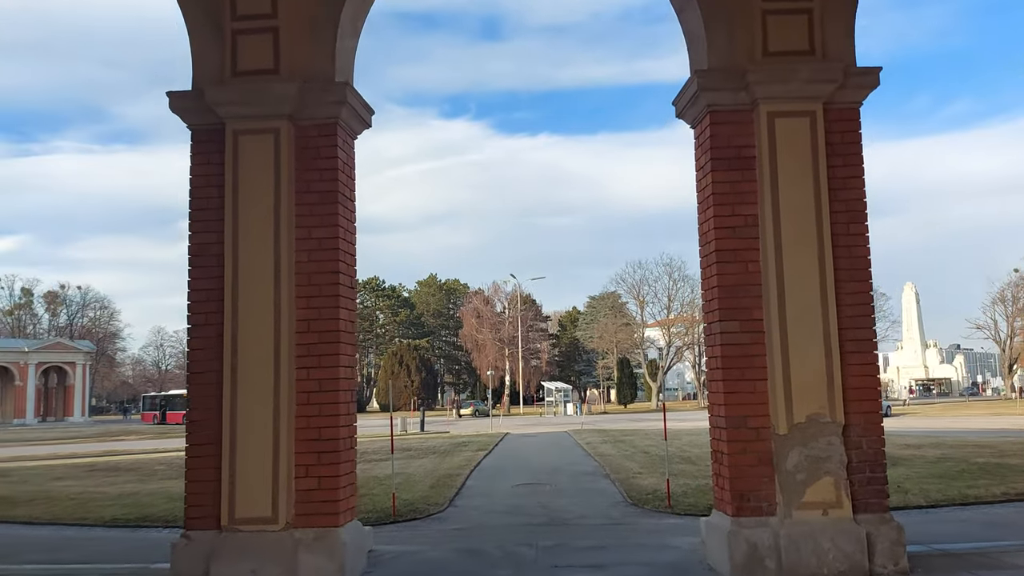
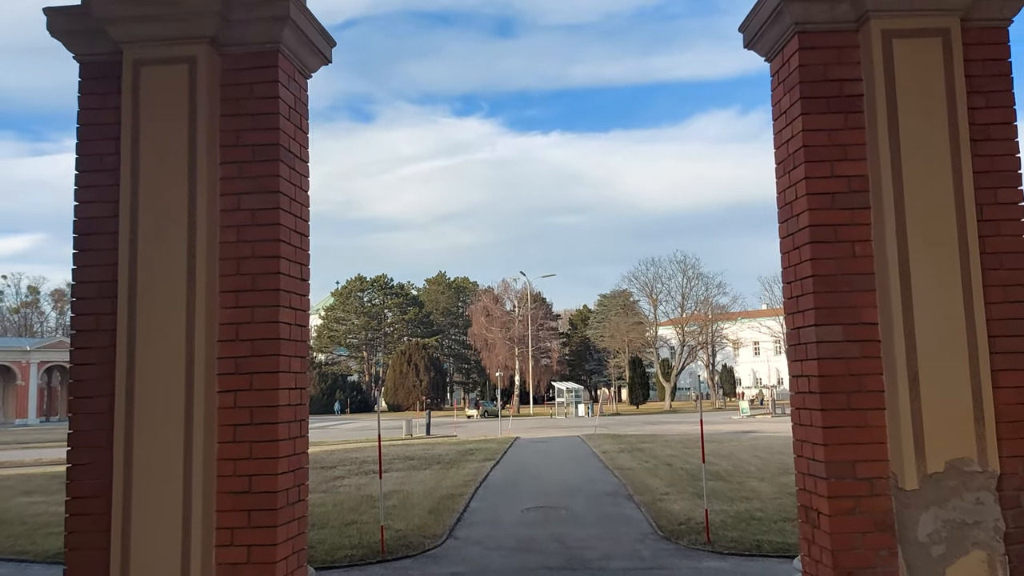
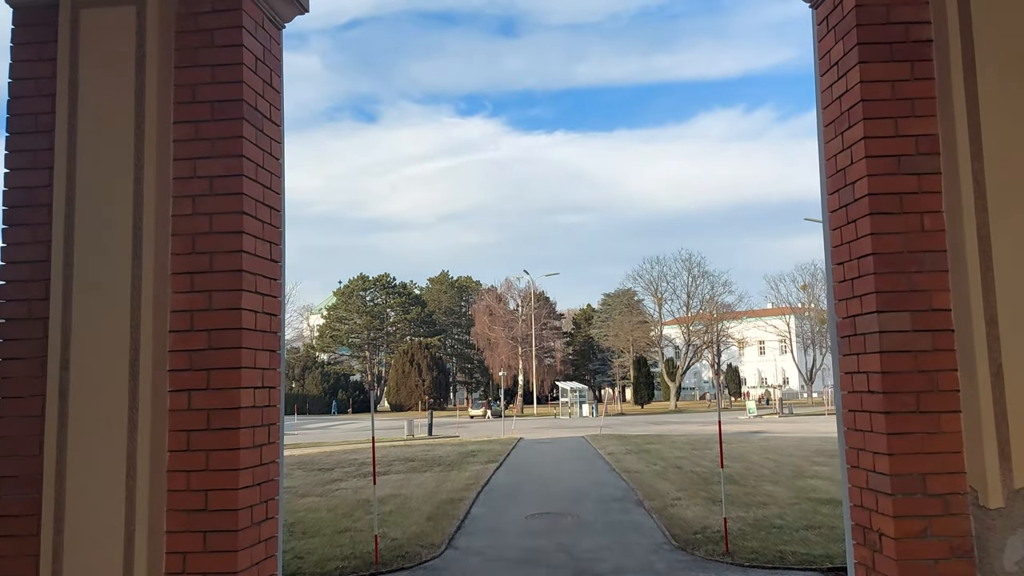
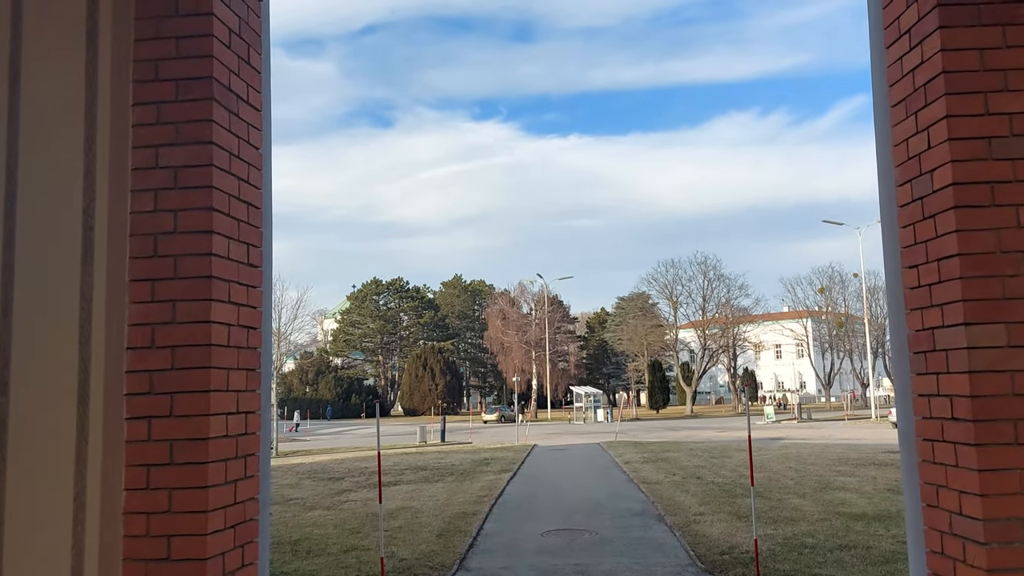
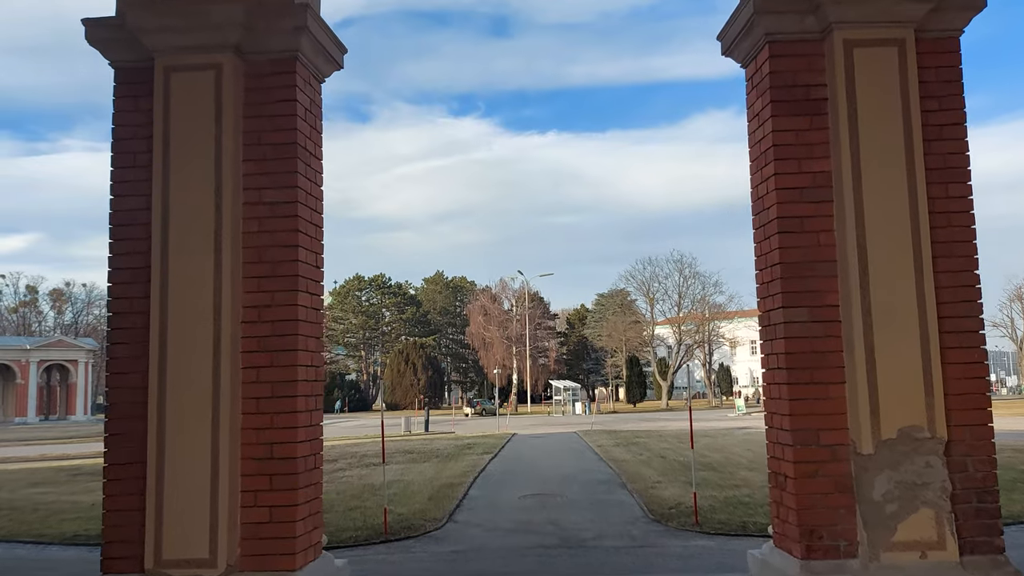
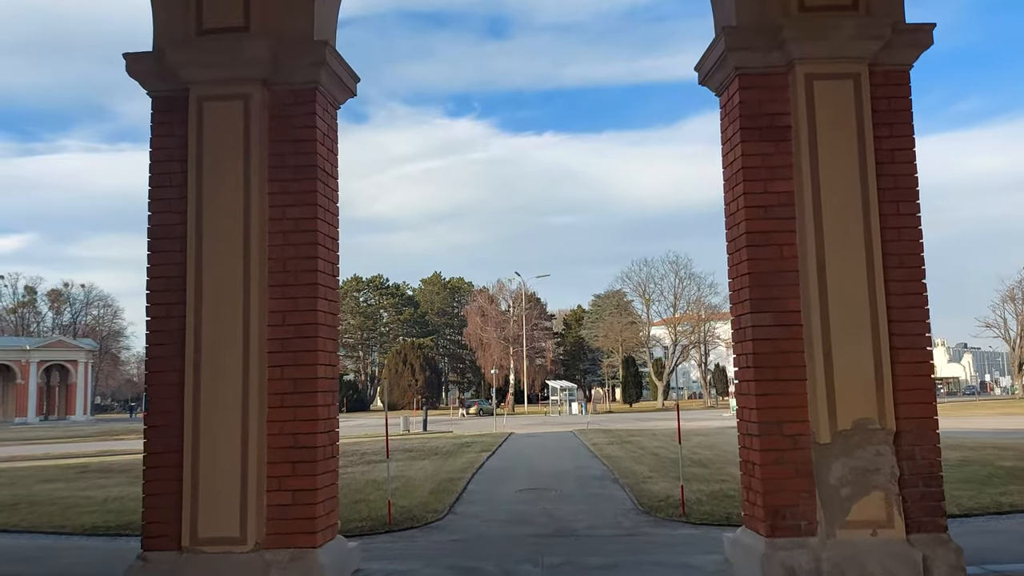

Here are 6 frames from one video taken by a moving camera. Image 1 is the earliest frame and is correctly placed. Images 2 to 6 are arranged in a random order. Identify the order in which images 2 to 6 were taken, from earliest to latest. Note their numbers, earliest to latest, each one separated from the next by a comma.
6, 5, 2, 3, 4
